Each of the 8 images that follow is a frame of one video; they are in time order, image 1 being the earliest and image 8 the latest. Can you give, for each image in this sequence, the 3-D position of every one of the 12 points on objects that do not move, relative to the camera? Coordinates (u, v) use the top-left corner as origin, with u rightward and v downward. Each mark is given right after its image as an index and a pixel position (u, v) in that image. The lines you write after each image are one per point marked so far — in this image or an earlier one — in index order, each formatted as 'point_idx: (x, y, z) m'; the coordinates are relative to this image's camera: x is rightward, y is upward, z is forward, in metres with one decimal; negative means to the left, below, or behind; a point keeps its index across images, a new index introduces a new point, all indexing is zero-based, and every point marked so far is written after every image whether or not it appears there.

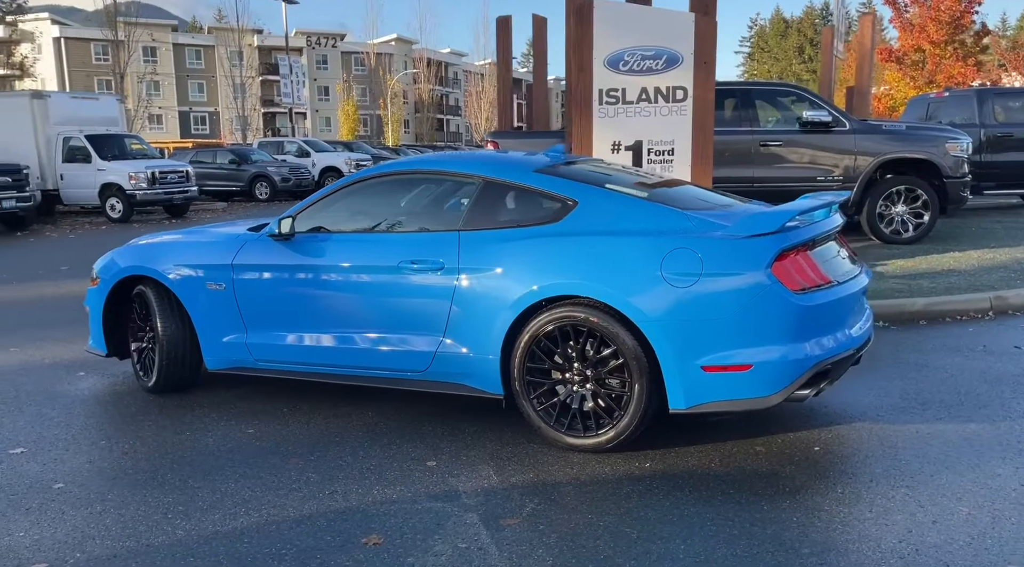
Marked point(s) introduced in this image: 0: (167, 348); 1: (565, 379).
0: (-2.3, -0.4, +5.7) m
1: (+0.3, -0.5, +4.4) m
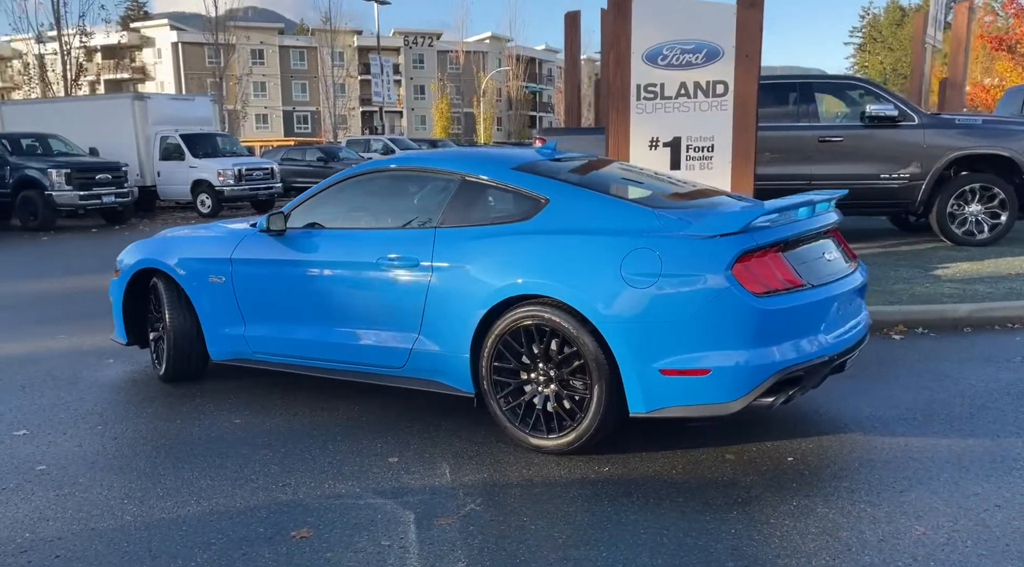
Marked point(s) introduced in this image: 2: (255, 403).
0: (-2.4, -0.4, +5.9) m
1: (+0.1, -0.5, +4.4) m
2: (-1.7, -0.8, +5.5) m
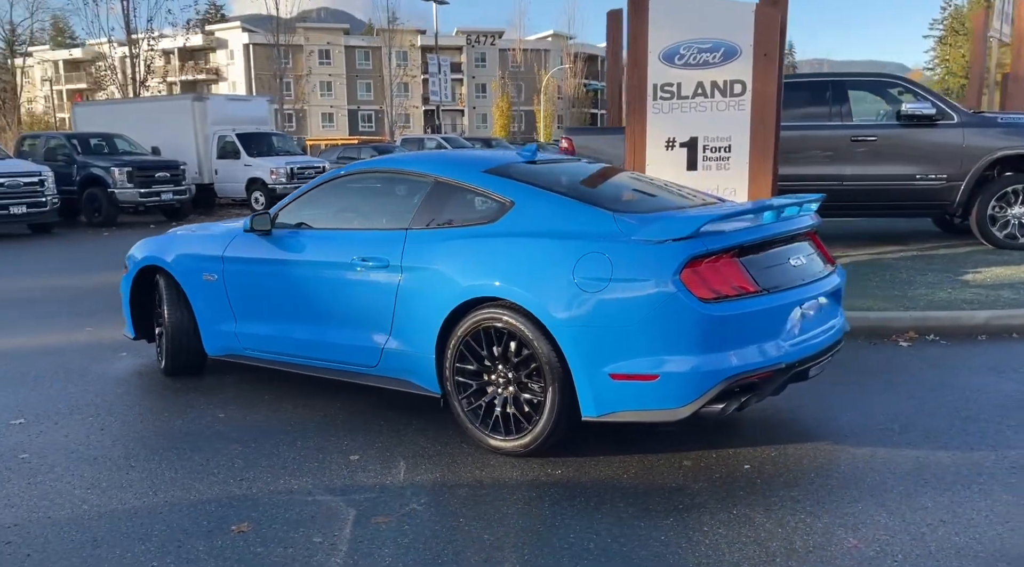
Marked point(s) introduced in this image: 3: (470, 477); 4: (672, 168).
0: (-2.4, -0.4, +6.1) m
1: (-0.1, -0.5, +4.4) m
2: (-1.8, -0.8, +5.6) m
3: (-0.2, -0.9, +4.1) m
4: (+1.7, +1.2, +9.2) m
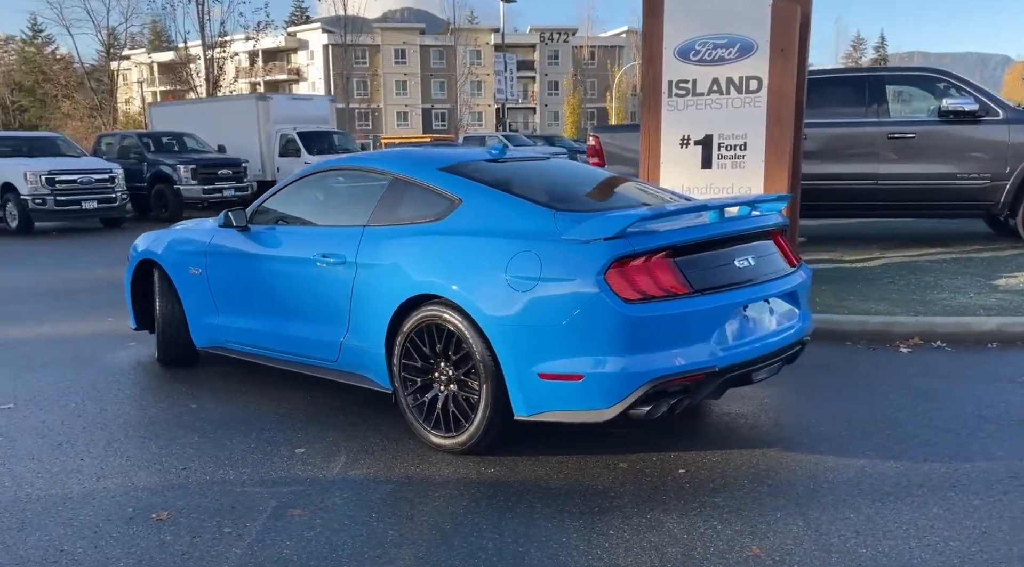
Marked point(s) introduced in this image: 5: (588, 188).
0: (-2.6, -0.3, +6.3) m
1: (-0.4, -0.5, +4.4) m
2: (-2.0, -0.7, +5.8) m
3: (-0.5, -0.9, +4.1) m
4: (+1.8, +1.2, +9.0) m
5: (+0.5, +0.6, +5.3) m
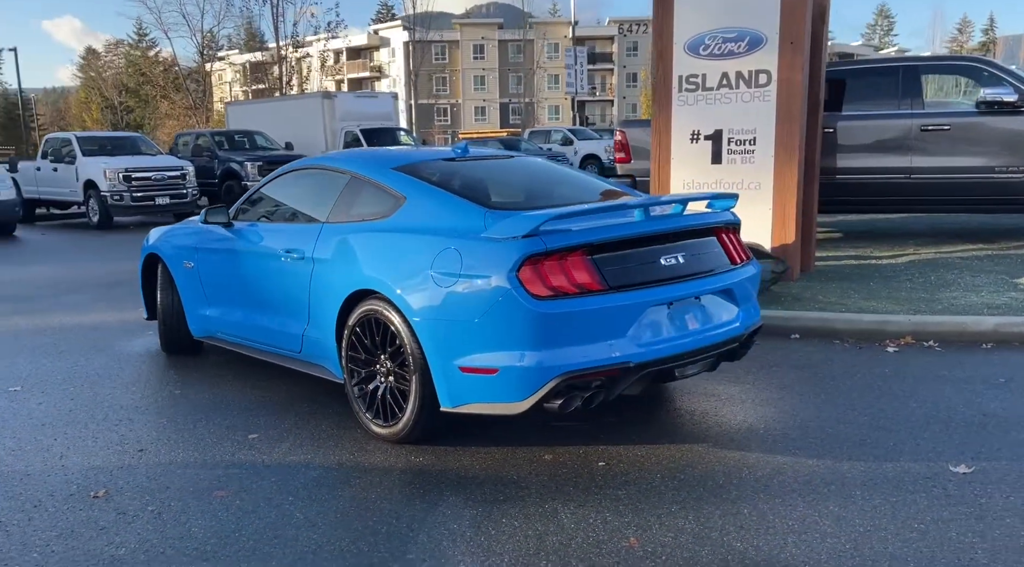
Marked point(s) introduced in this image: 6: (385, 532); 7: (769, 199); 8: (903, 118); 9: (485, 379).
0: (-2.7, -0.3, +6.7) m
1: (-0.7, -0.5, +4.6) m
2: (-2.2, -0.7, +6.1) m
3: (-0.9, -0.9, +4.3) m
4: (+1.9, +1.3, +9.0) m
5: (+0.2, +0.6, +5.4) m
6: (-0.5, -1.0, +3.4) m
7: (+2.6, +0.9, +8.6) m
8: (+4.9, +2.1, +10.8) m
9: (-0.1, -0.5, +4.0) m
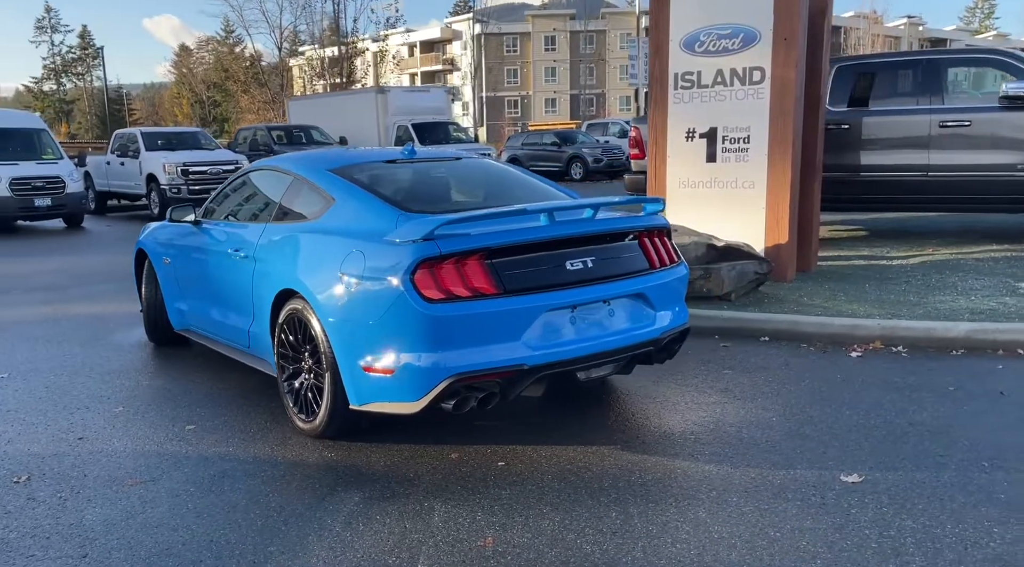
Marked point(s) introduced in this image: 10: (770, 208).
0: (-3.0, -0.2, +7.0) m
1: (-1.2, -0.5, +4.8) m
2: (-2.5, -0.7, +6.4) m
3: (-1.4, -0.9, +4.5) m
4: (+1.9, +1.3, +8.9) m
5: (-0.1, +0.6, +5.4) m
6: (-1.1, -1.0, +3.6) m
7: (+2.5, +0.9, +8.5) m
8: (+5.0, +2.1, +10.4) m
9: (-0.6, -0.5, +4.1) m
10: (+2.6, +0.7, +8.5) m
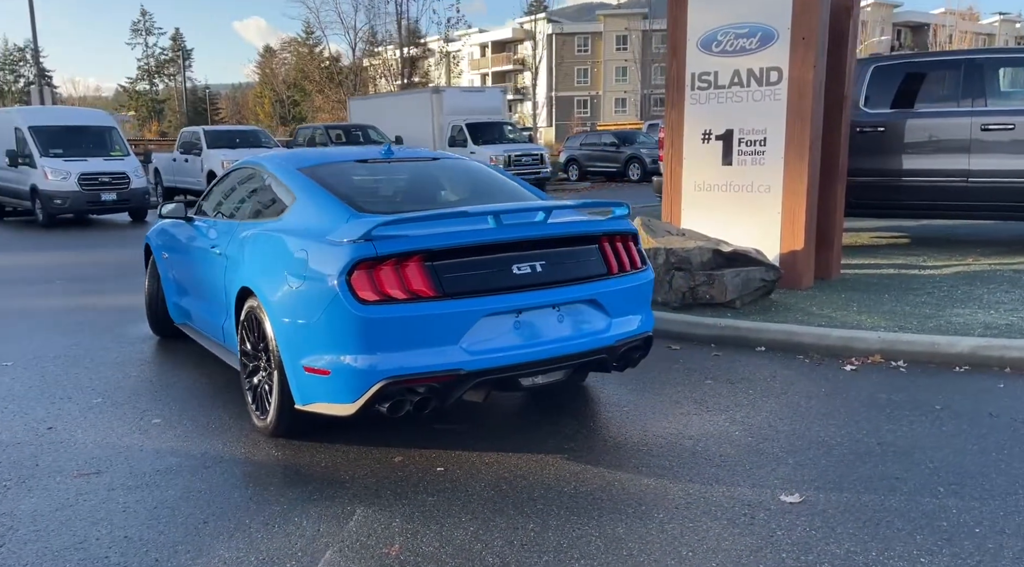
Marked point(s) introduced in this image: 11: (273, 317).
0: (-3.0, -0.2, +7.2) m
1: (-1.4, -0.5, +4.8) m
2: (-2.6, -0.6, +6.5) m
3: (-1.6, -0.9, +4.5) m
4: (+2.0, +1.2, +8.7) m
5: (-0.3, +0.6, +5.4) m
6: (-1.4, -1.0, +3.6) m
7: (+2.6, +0.8, +8.2) m
8: (+5.3, +1.9, +10.0) m
9: (-0.9, -0.5, +4.1) m
10: (+2.6, +0.7, +8.2) m
11: (-1.2, -0.2, +4.4) m
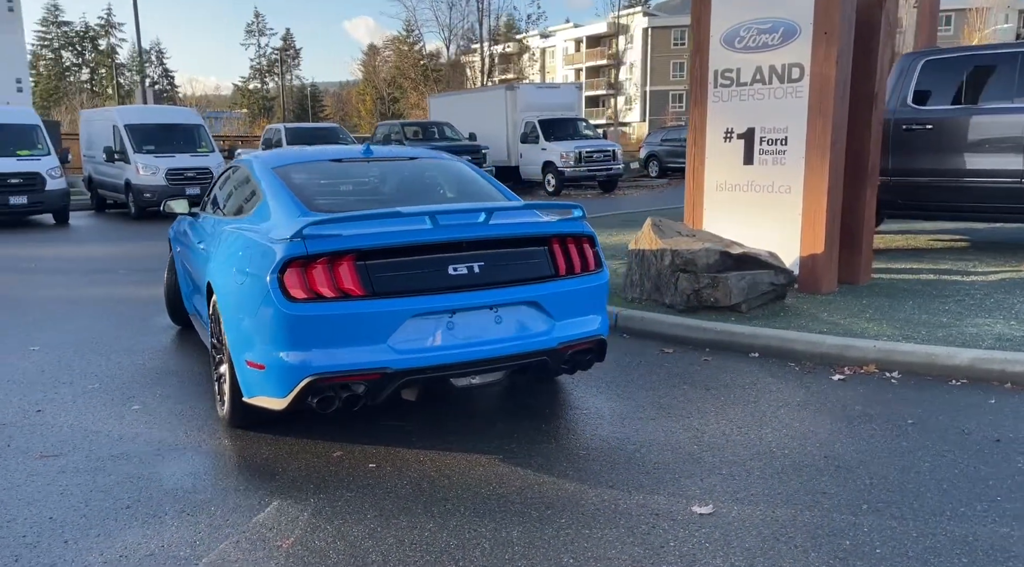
0: (-3.0, -0.1, +7.5) m
1: (-1.7, -0.4, +5.0) m
2: (-2.7, -0.6, +6.8) m
3: (-1.9, -0.8, +4.8) m
4: (+2.2, +1.2, +8.5) m
5: (-0.5, +0.6, +5.4) m
6: (-1.8, -1.0, +3.8) m
7: (+2.7, +0.7, +8.0) m
8: (+5.6, +1.9, +9.4) m
9: (-1.2, -0.4, +4.2) m
10: (+2.7, +0.6, +7.9) m
11: (-1.5, -0.1, +4.5) m
